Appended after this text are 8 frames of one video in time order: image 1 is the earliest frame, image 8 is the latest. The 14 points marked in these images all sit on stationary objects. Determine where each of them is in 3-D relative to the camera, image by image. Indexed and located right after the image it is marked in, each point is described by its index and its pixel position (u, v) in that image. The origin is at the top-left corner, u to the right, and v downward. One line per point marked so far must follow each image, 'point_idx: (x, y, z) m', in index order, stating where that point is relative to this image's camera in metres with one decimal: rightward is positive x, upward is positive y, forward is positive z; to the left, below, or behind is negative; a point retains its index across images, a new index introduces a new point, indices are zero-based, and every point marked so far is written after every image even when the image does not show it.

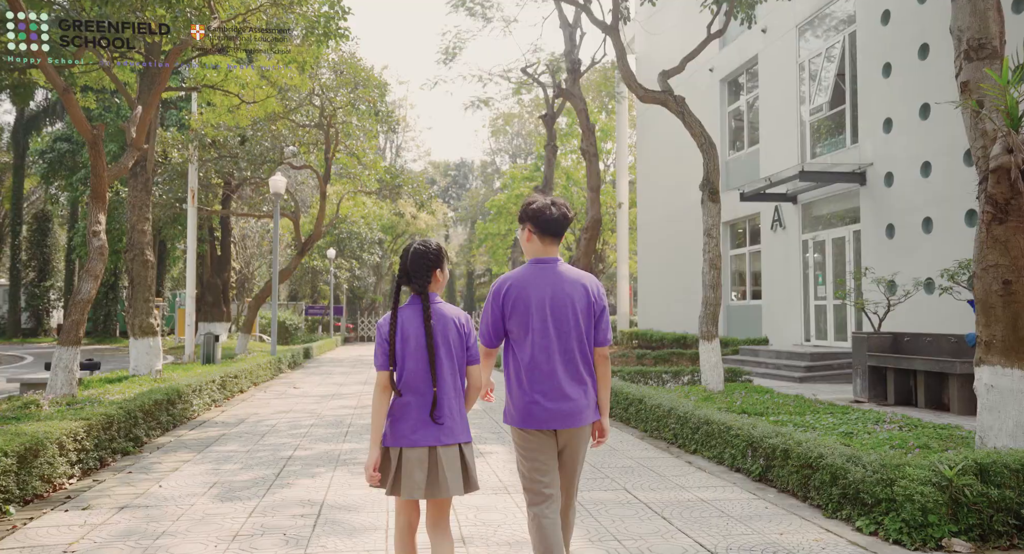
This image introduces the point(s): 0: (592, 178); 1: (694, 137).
0: (+1.9, +2.3, +17.0) m
1: (+2.6, +2.0, +10.7) m
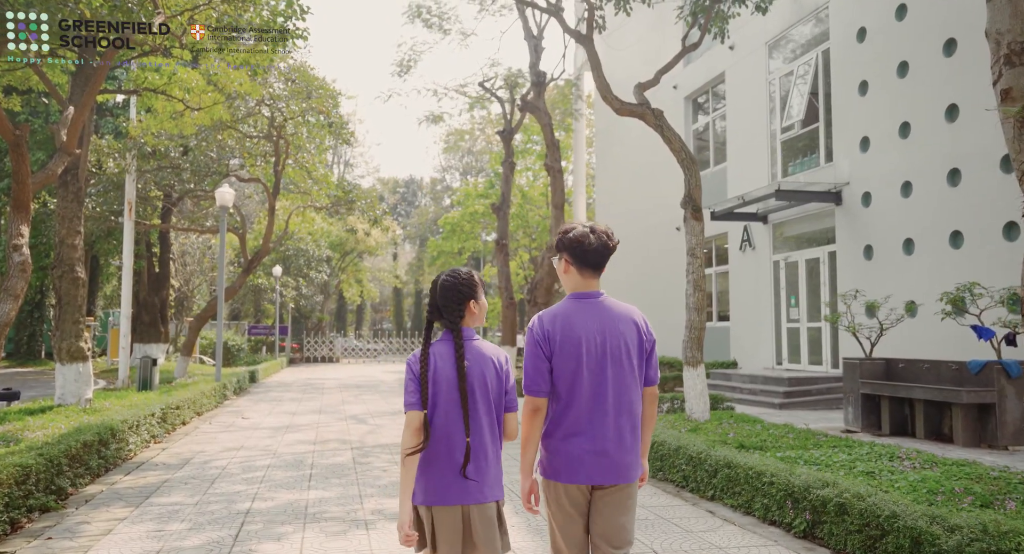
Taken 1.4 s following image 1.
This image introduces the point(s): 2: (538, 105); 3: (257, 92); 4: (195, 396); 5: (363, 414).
0: (+1.0, +1.8, +16.5) m
1: (+2.2, +1.7, +10.2) m
2: (+0.6, +3.9, +16.4) m
3: (-4.9, +3.5, +14.2) m
4: (-4.5, -1.7, +10.3) m
5: (-2.2, -2.0, +10.8) m
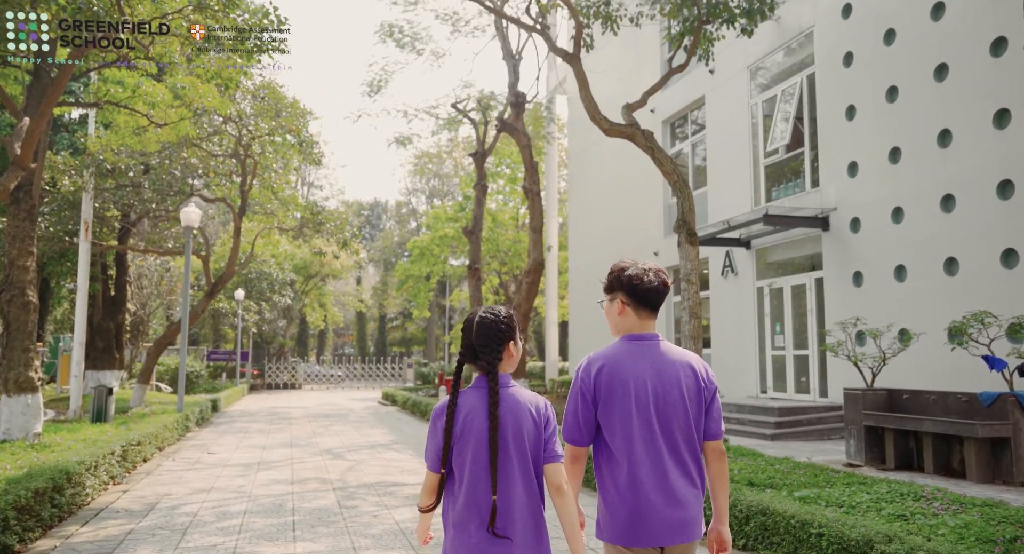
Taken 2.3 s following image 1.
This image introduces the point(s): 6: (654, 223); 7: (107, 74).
0: (+0.5, +1.3, +16.1) m
1: (+2.0, +1.4, +9.9) m
2: (+0.1, +3.3, +16.1) m
3: (-5.3, +3.1, +13.6) m
4: (-4.6, -2.0, +9.6) m
5: (-2.4, -2.4, +10.2) m
6: (+3.6, +1.4, +18.9) m
7: (-6.9, +3.4, +12.4) m
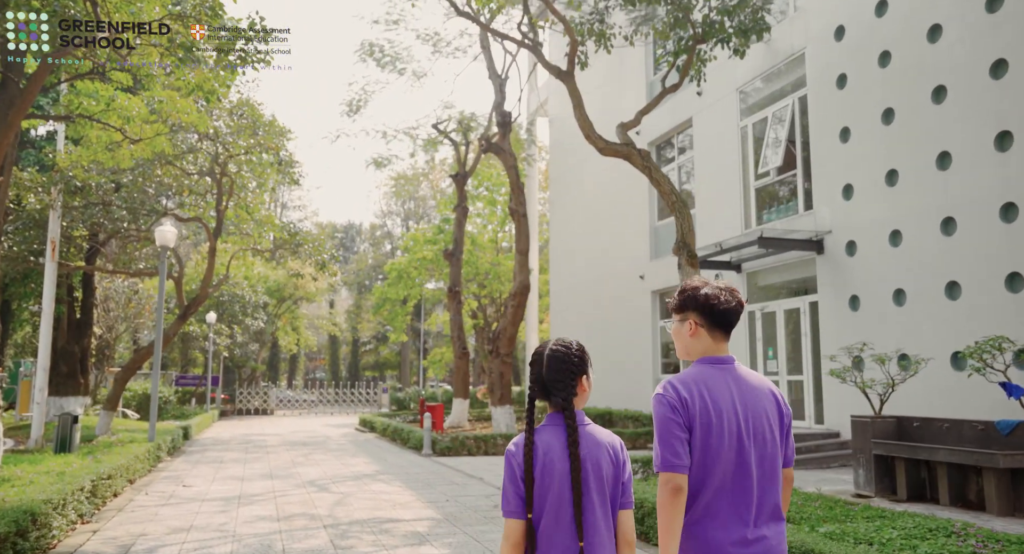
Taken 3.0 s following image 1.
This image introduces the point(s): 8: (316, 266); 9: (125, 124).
0: (+0.2, +0.8, +15.8) m
1: (+2.0, +1.1, +9.7) m
2: (-0.2, +2.8, +15.9) m
3: (-5.5, +2.7, +13.1) m
4: (-4.7, -2.3, +9.0) m
5: (-2.5, -2.7, +9.7) m
6: (+3.2, +0.8, +18.7) m
7: (-7.1, +3.1, +11.9) m
8: (-5.3, +0.3, +19.8) m
9: (-6.4, +2.5, +12.2) m
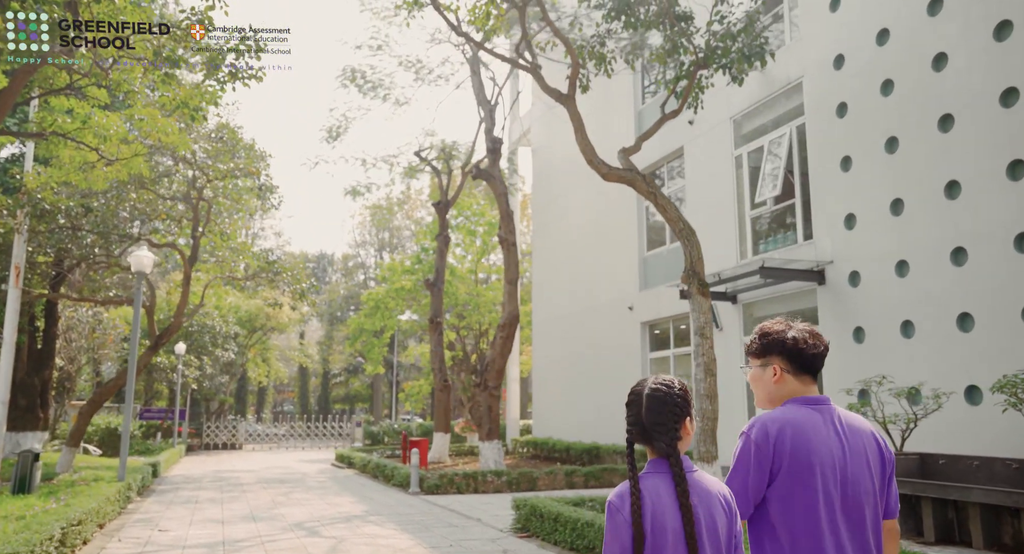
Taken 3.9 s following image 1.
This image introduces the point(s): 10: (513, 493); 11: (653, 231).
0: (0.0, +0.1, +15.4) m
1: (+2.0, +0.7, +9.4) m
2: (-0.4, +2.2, +15.5) m
3: (-5.6, +2.2, +12.6) m
4: (-4.7, -2.6, +8.3) m
5: (-2.5, -3.0, +9.0) m
6: (+2.9, 0.0, +18.4) m
7: (-7.1, +2.7, +11.3) m
8: (-5.7, -0.5, +19.2) m
9: (-6.5, +2.1, +11.6) m
10: (0.0, -3.9, +13.3) m
11: (+3.4, +1.1, +17.6) m
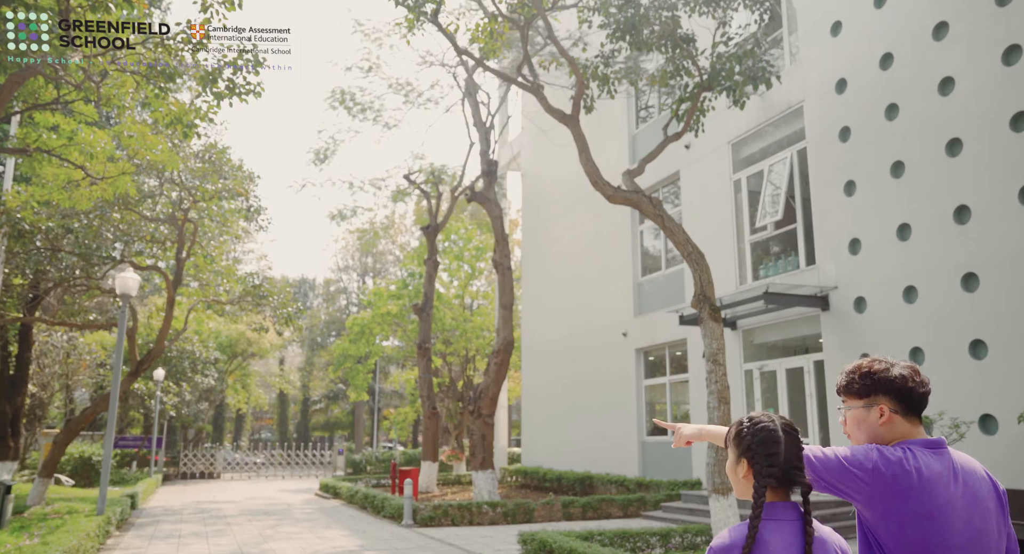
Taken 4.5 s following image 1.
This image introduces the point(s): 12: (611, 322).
0: (-0.1, -0.4, +15.1) m
1: (+2.1, +0.4, +9.2) m
2: (-0.5, +1.7, +15.3) m
3: (-5.6, +1.9, +12.2) m
4: (-4.6, -2.8, +7.8) m
5: (-2.4, -3.3, +8.5) m
6: (+2.7, -0.6, +18.1) m
7: (-7.1, +2.4, +10.9) m
8: (-5.9, -1.1, +18.7) m
9: (-6.5, +1.8, +11.2) m
10: (0.0, -4.3, +12.9) m
11: (+3.2, +0.5, +17.5) m
12: (+2.5, -1.1, +18.5) m
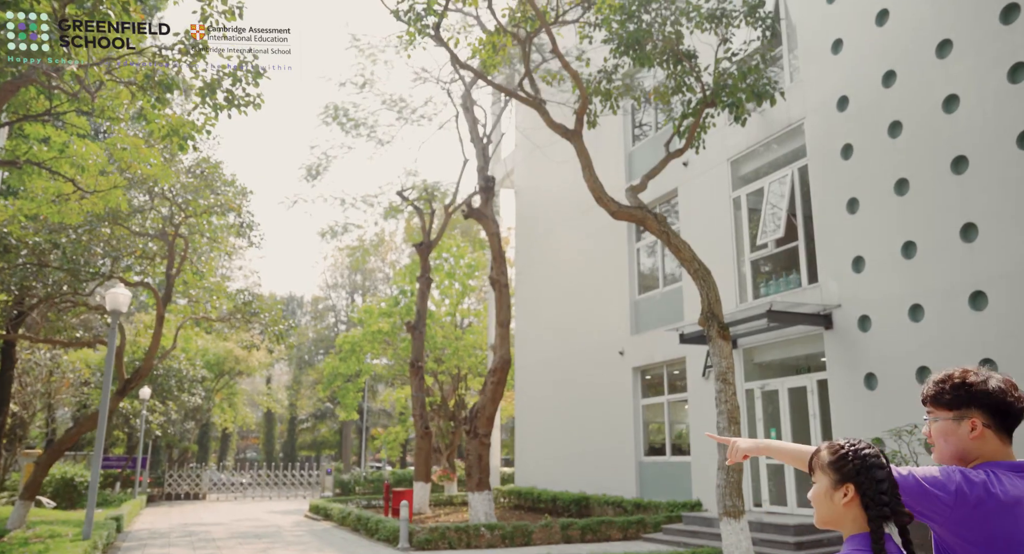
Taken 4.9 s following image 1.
0: (-0.2, -0.7, +14.9) m
1: (+2.1, +0.2, +9.0) m
2: (-0.6, +1.3, +15.1) m
3: (-5.6, +1.6, +12.0) m
4: (-4.5, -2.9, +7.4) m
5: (-2.4, -3.4, +8.2) m
6: (+2.6, -1.1, +18.0) m
7: (-7.1, +2.1, +10.7) m
8: (-6.0, -1.5, +18.4) m
9: (-6.5, +1.5, +11.0) m
10: (-0.1, -4.6, +12.6) m
11: (+3.1, +0.1, +17.3) m
12: (+2.4, -1.6, +18.4) m
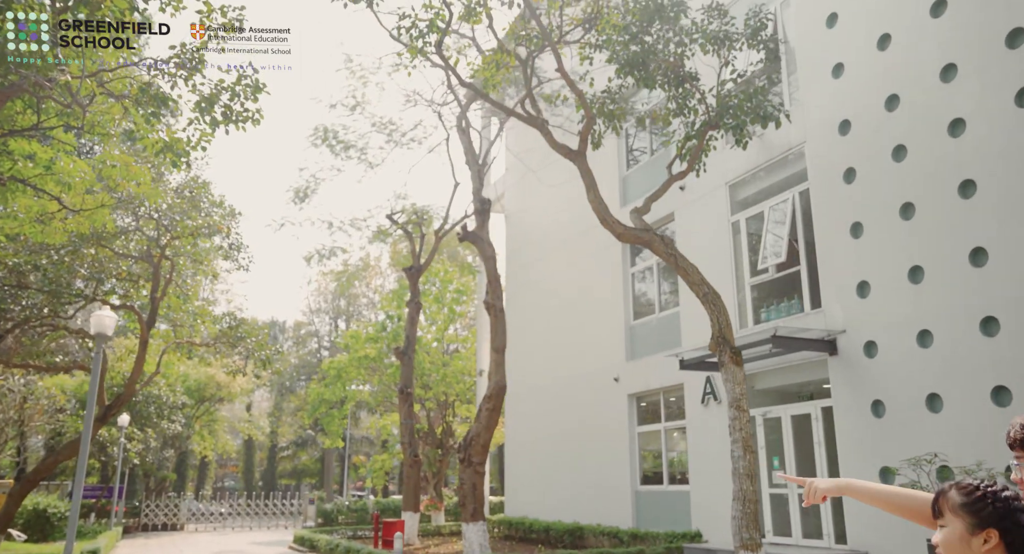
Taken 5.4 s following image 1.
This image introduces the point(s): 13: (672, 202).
0: (-0.3, -1.2, +14.6) m
1: (+2.1, -0.1, +8.8) m
2: (-0.6, +0.9, +14.9) m
3: (-5.6, +1.2, +11.6) m
4: (-4.5, -3.1, +6.9) m
5: (-2.3, -3.7, +7.8) m
6: (+2.4, -1.7, +17.7) m
7: (-7.0, +1.8, +10.3) m
8: (-6.2, -2.1, +17.9) m
9: (-6.5, +1.2, +10.6) m
10: (-0.1, -5.0, +12.1) m
11: (+3.0, -0.5, +17.1) m
12: (+2.2, -2.2, +18.1) m
13: (+3.4, +1.6, +15.4) m
